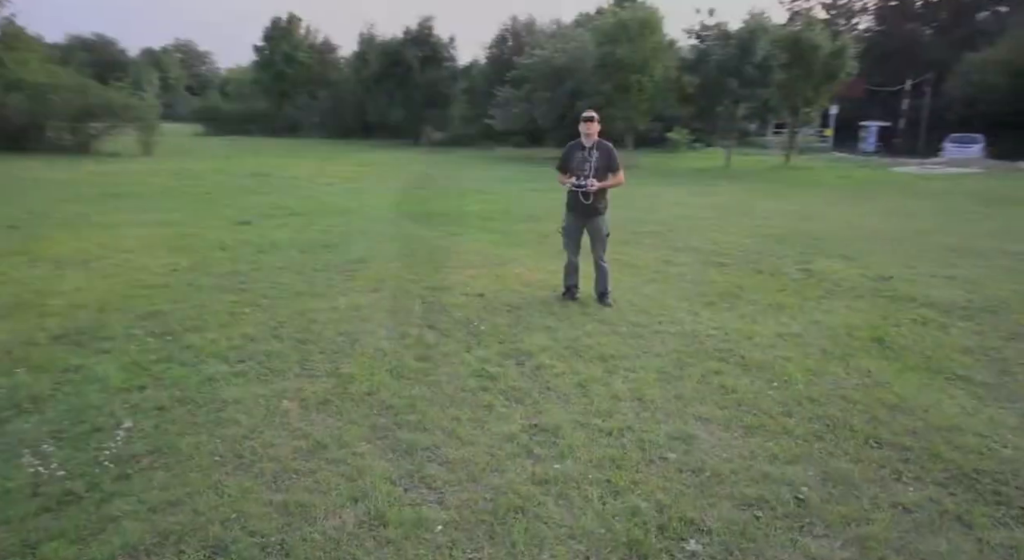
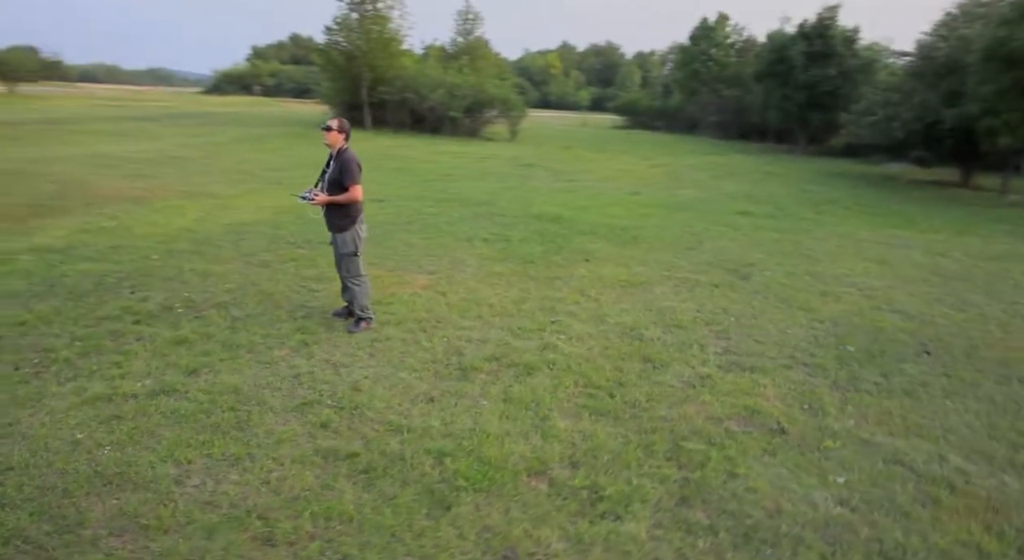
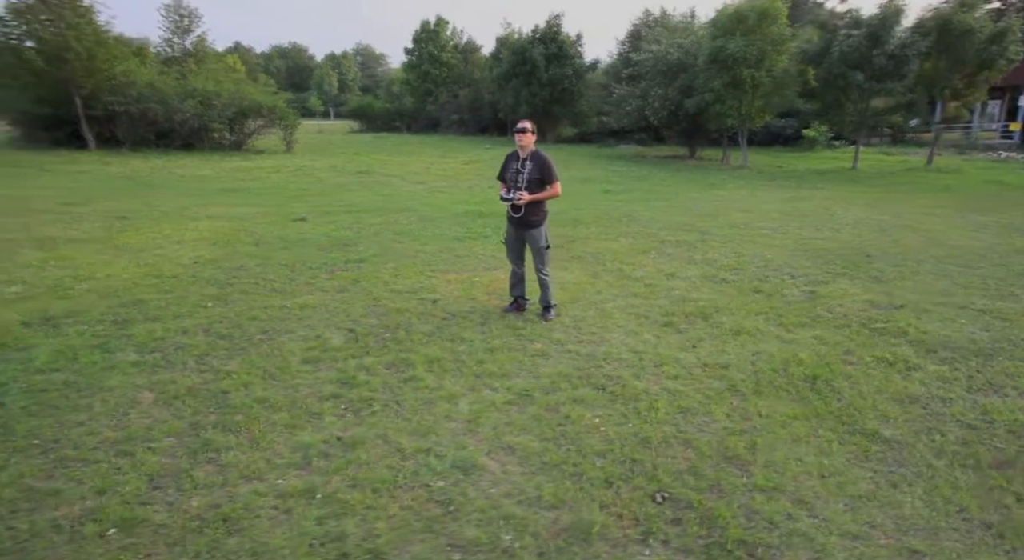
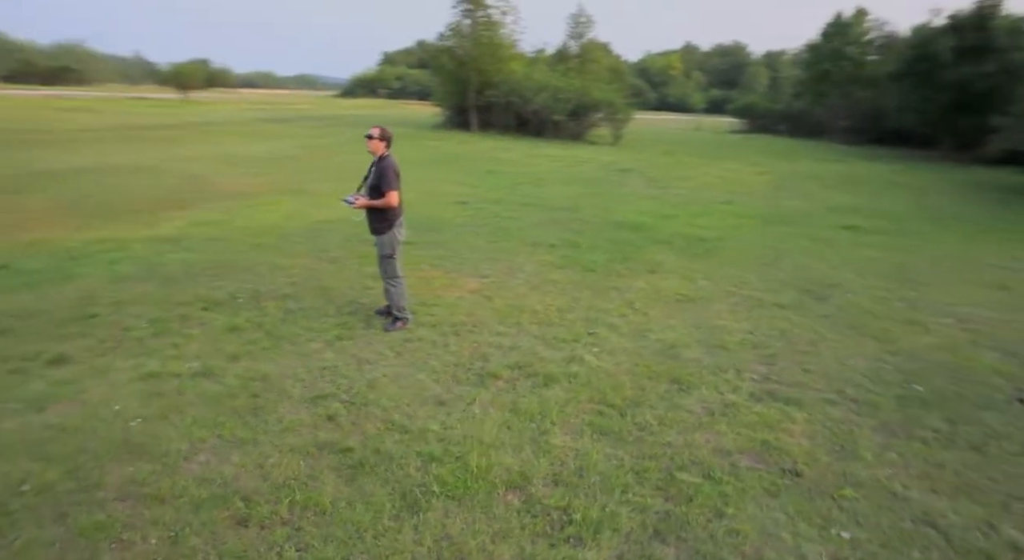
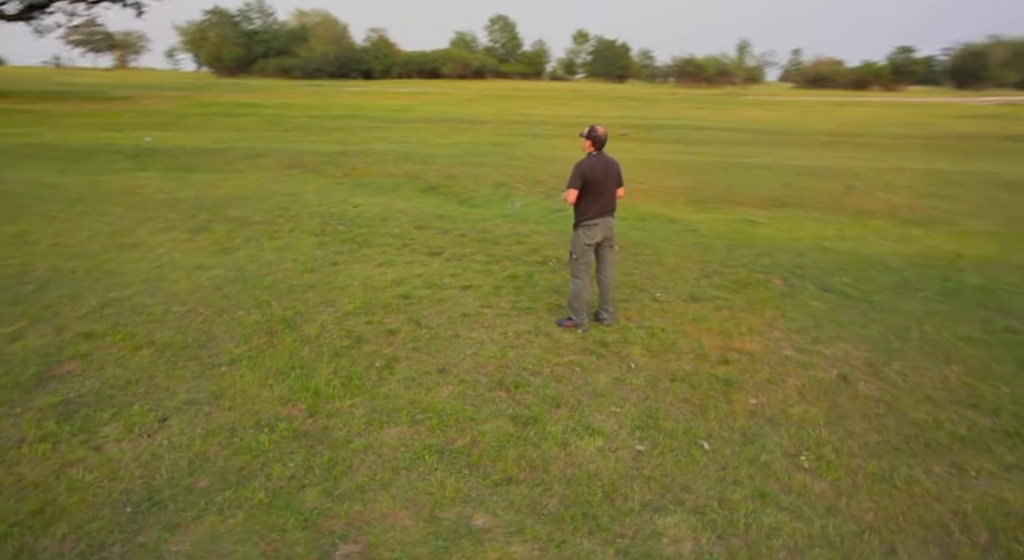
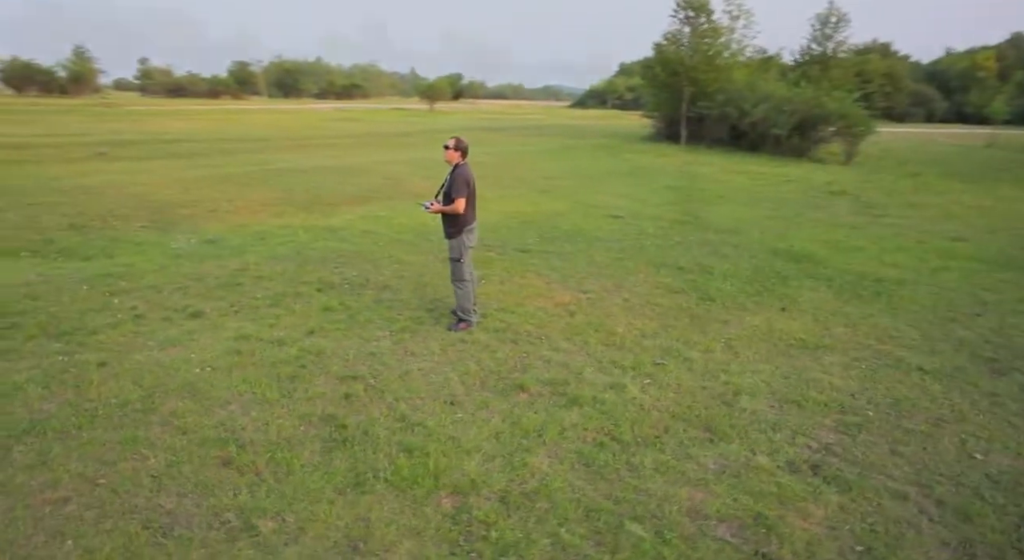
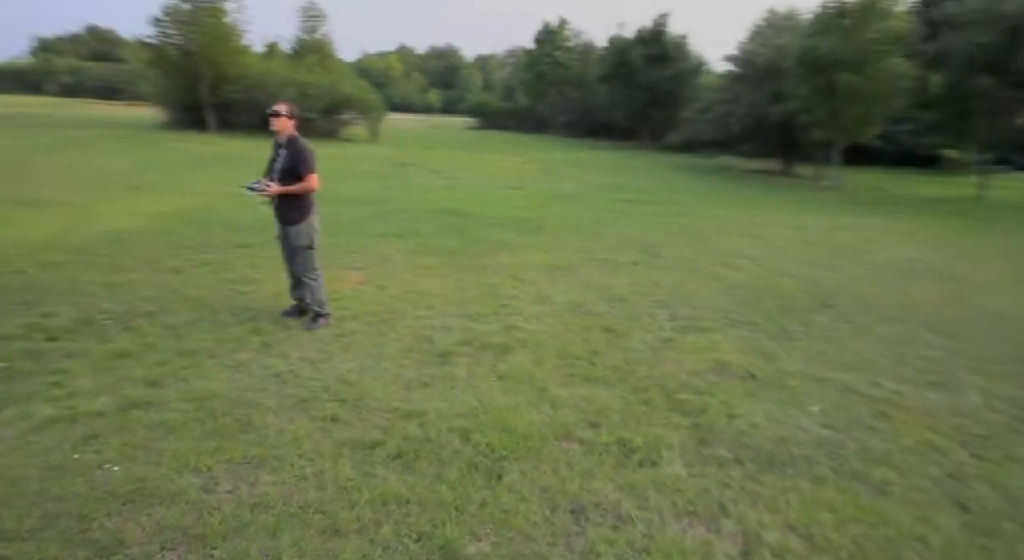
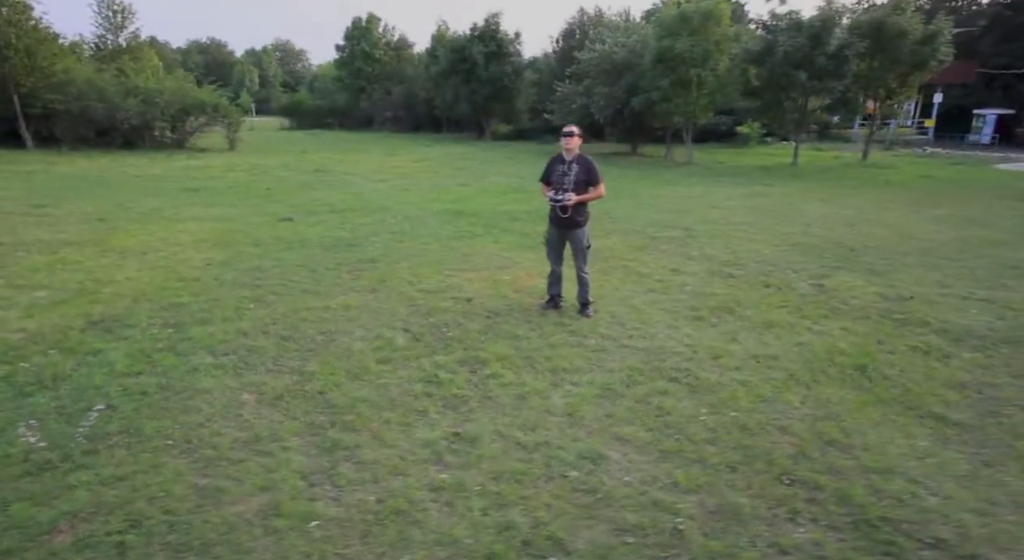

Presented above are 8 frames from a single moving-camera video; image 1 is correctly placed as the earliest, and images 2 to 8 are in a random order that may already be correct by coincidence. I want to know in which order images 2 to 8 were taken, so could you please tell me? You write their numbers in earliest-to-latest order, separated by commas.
8, 3, 7, 2, 4, 6, 5
